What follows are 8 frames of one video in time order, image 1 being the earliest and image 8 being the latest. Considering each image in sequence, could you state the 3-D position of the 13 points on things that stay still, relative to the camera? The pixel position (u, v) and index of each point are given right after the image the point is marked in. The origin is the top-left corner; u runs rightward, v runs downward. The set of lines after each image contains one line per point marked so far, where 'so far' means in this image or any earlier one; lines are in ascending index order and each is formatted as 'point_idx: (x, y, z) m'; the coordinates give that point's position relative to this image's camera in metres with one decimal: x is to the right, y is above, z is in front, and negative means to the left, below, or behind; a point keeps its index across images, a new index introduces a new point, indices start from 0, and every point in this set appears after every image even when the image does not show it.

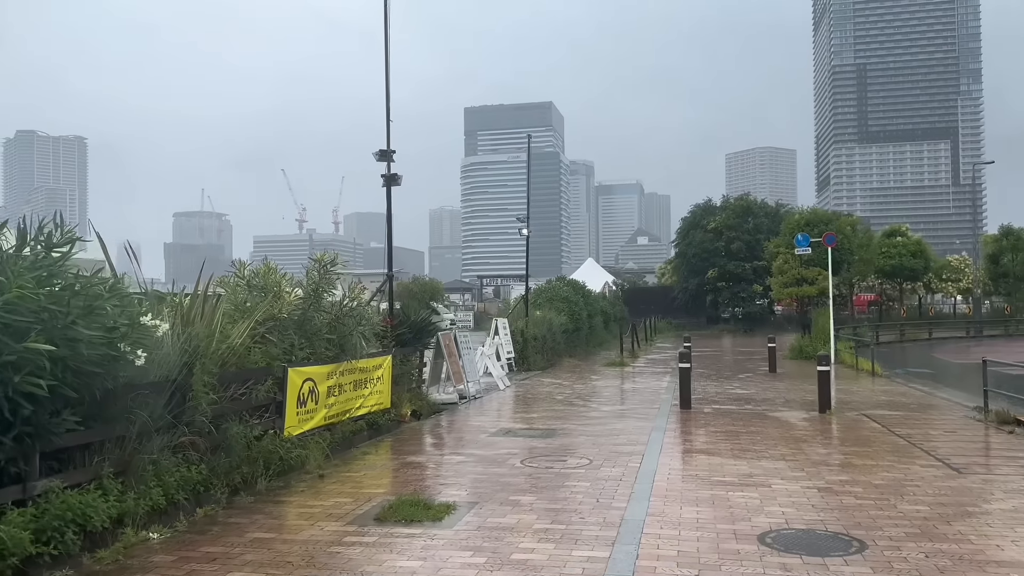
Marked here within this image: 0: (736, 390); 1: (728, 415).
0: (+4.3, -1.9, +15.3) m
1: (+3.2, -1.9, +11.7) m
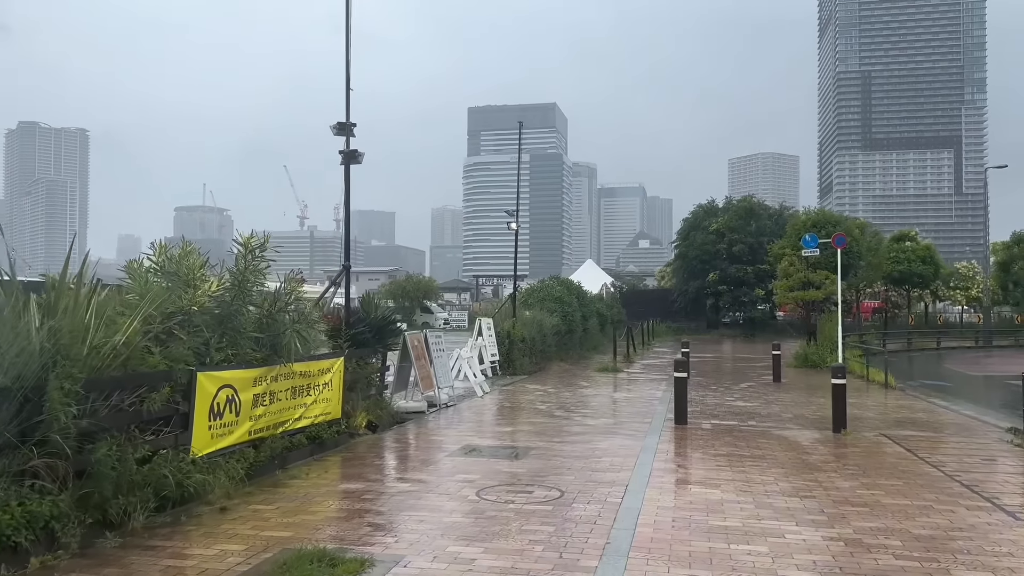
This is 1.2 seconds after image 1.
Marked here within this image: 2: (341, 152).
0: (+3.9, -2.0, +13.8) m
1: (+2.8, -1.9, +10.2) m
2: (-2.3, +1.8, +10.7) m
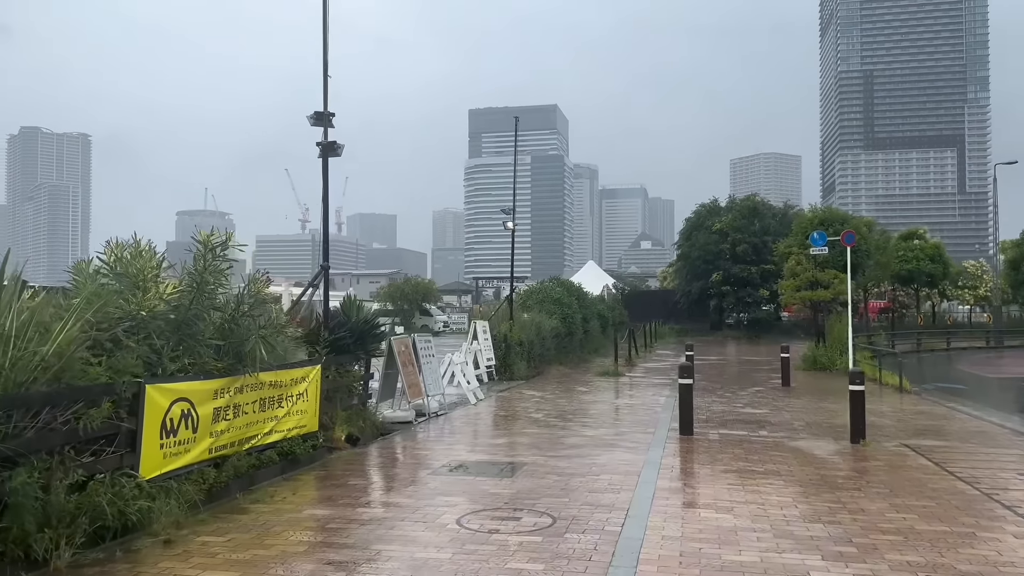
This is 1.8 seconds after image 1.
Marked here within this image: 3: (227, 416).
0: (+3.8, -2.0, +13.0) m
1: (+2.7, -1.9, +9.4) m
2: (-2.4, +1.8, +10.0) m
3: (-2.6, -1.2, +7.4) m
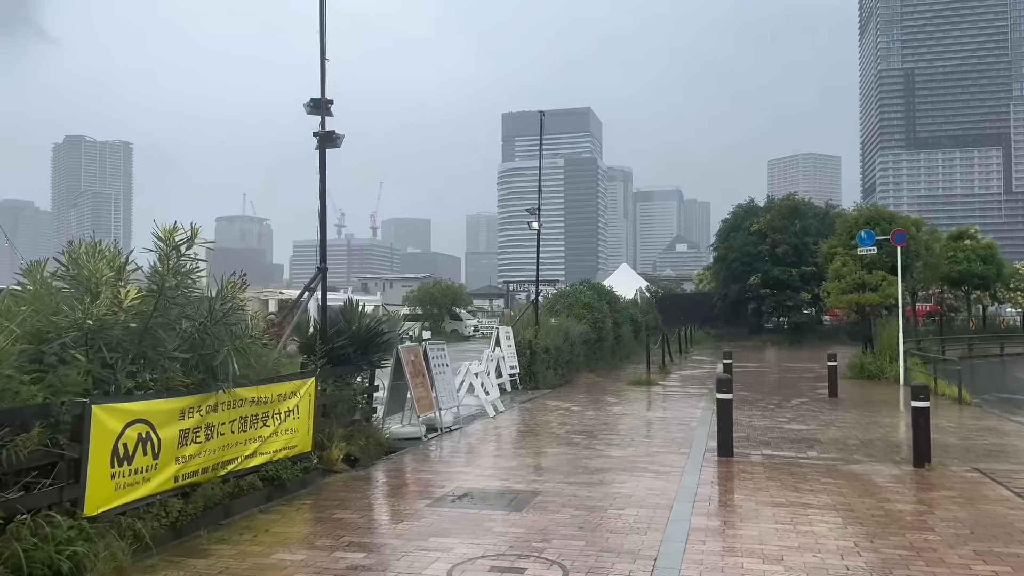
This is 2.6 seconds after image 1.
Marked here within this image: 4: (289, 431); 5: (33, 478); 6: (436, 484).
0: (+4.1, -2.0, +11.9) m
1: (+2.9, -1.9, +8.3) m
2: (-2.2, +1.8, +9.1) m
3: (-2.5, -1.2, +6.5) m
4: (-2.2, -1.4, +7.8) m
5: (-3.0, -1.2, +5.1) m
6: (-0.8, -2.0, +8.1) m
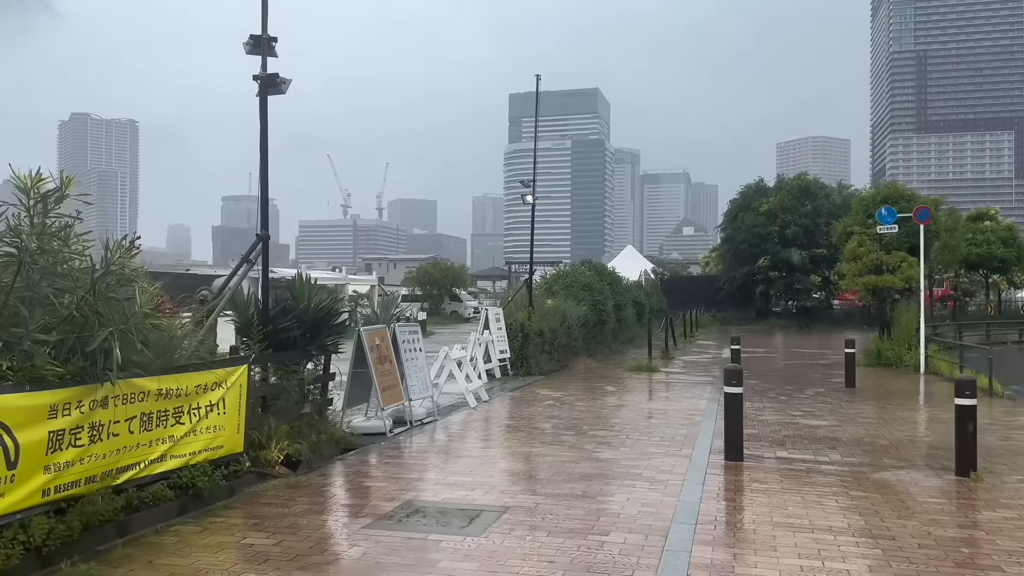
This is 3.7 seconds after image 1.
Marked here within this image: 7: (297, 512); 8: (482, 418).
0: (+3.9, -1.7, +10.6) m
1: (+2.6, -1.7, +7.0) m
2: (-2.5, +2.0, +7.8) m
3: (-2.8, -1.0, +5.2) m
4: (-2.4, -1.1, +6.5) m
5: (-3.3, -1.0, +3.8) m
6: (-1.0, -1.7, +6.8) m
7: (-1.6, -1.7, +6.0) m
8: (-0.4, -1.8, +10.8) m
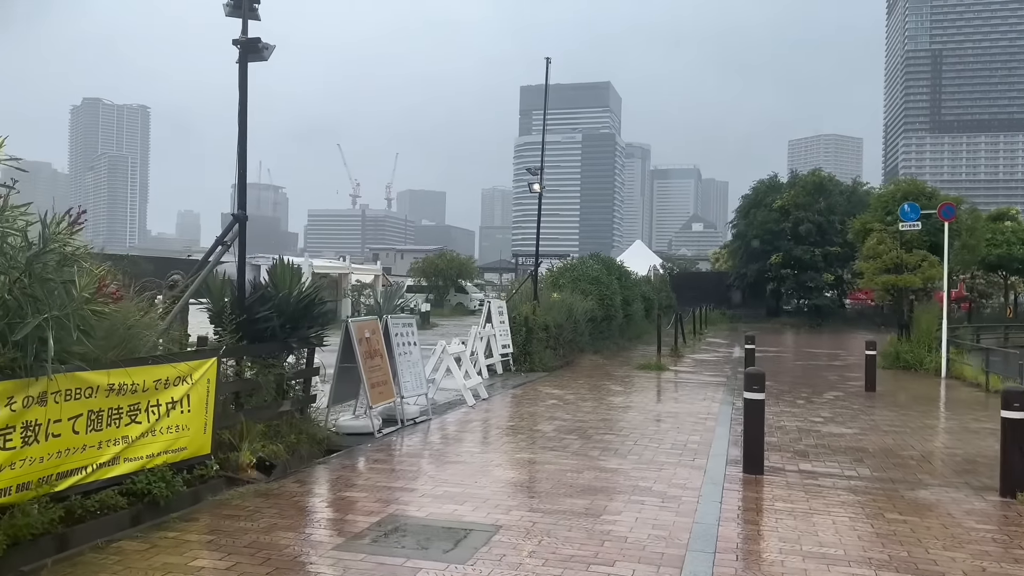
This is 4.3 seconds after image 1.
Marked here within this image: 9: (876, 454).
0: (+3.9, -1.7, +9.8) m
1: (+2.6, -1.6, +6.2) m
2: (-2.4, +2.2, +7.1) m
3: (-2.8, -0.9, +4.5) m
4: (-2.5, -1.0, +5.8) m
5: (-3.4, -0.9, +3.1) m
6: (-1.1, -1.6, +6.1) m
7: (-1.7, -1.6, +5.3) m
8: (-0.4, -1.6, +10.1) m
9: (+3.7, -1.7, +8.3) m
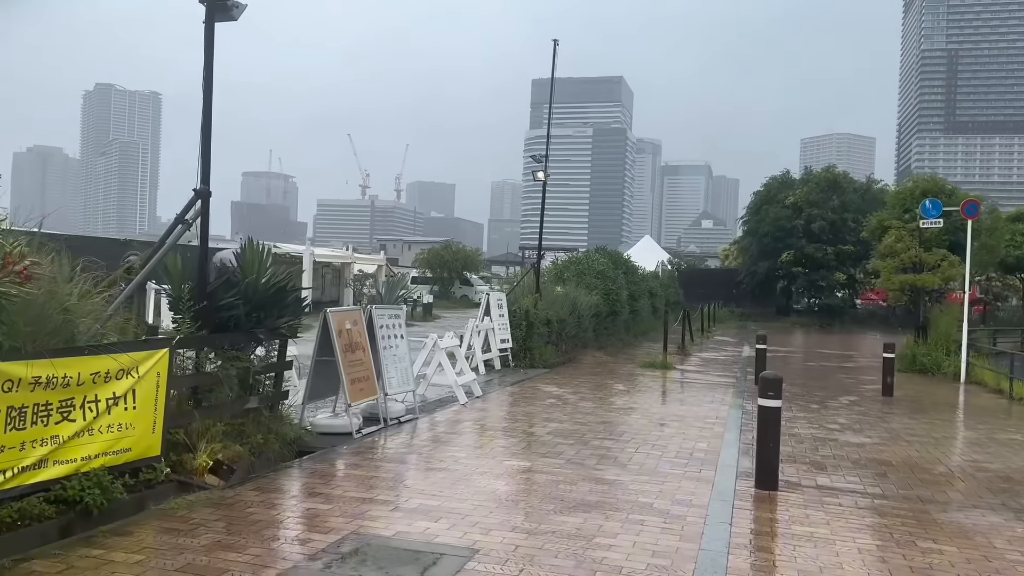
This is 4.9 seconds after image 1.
0: (+3.8, -1.7, +9.1) m
1: (+2.5, -1.6, +5.6) m
2: (-2.5, +2.3, +6.4) m
3: (-2.9, -0.8, +3.9) m
4: (-2.6, -0.9, +5.2) m
5: (-3.5, -0.8, +2.5) m
6: (-1.2, -1.5, +5.5) m
7: (-1.8, -1.5, +4.7) m
8: (-0.5, -1.5, +9.5) m
9: (+3.6, -1.7, +7.6) m
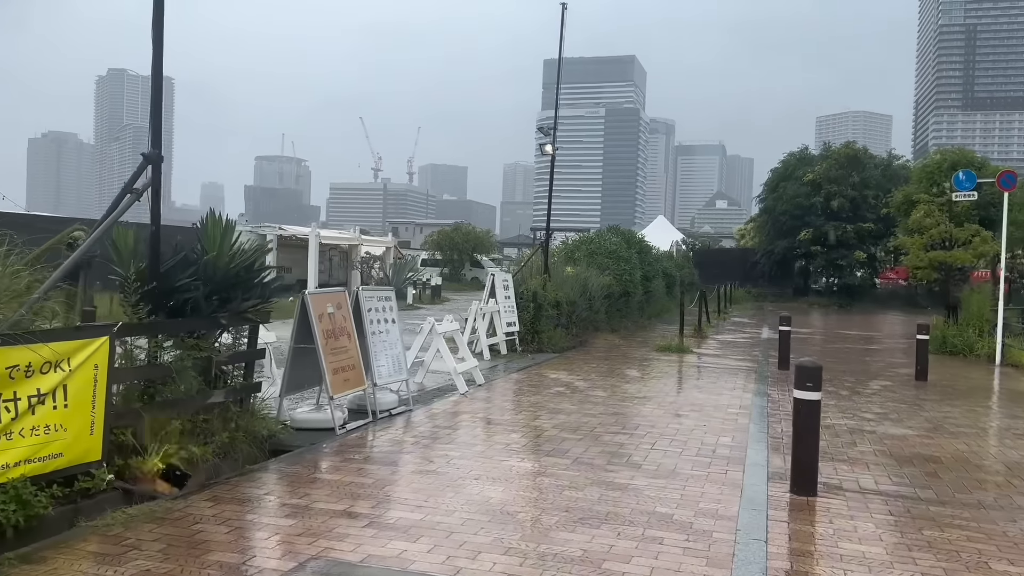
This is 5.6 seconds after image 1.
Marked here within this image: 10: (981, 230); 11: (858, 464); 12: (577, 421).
0: (+3.8, -1.4, +8.3) m
1: (+2.4, -1.5, +4.7) m
2: (-2.5, +2.4, +5.6) m
3: (-3.0, -0.7, +3.1) m
4: (-2.6, -0.8, +4.4) m
5: (-3.6, -0.7, +1.8) m
6: (-1.2, -1.4, +4.7) m
7: (-1.8, -1.4, +3.9) m
8: (-0.4, -1.3, +8.7) m
9: (+3.6, -1.5, +6.7) m
10: (+11.0, +1.3, +18.8) m
11: (+2.8, -1.4, +6.6) m
12: (+0.6, -1.3, +7.9) m
